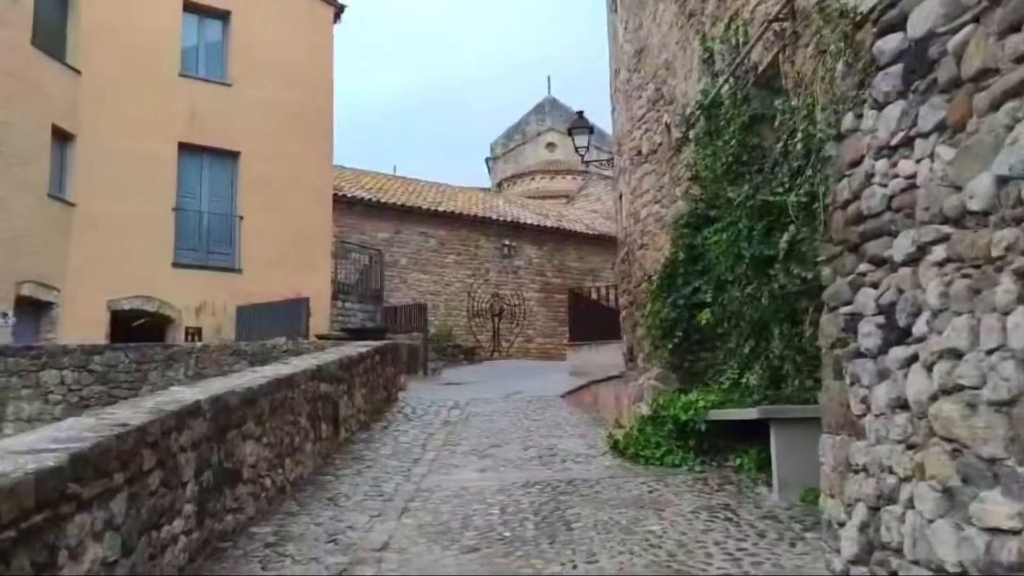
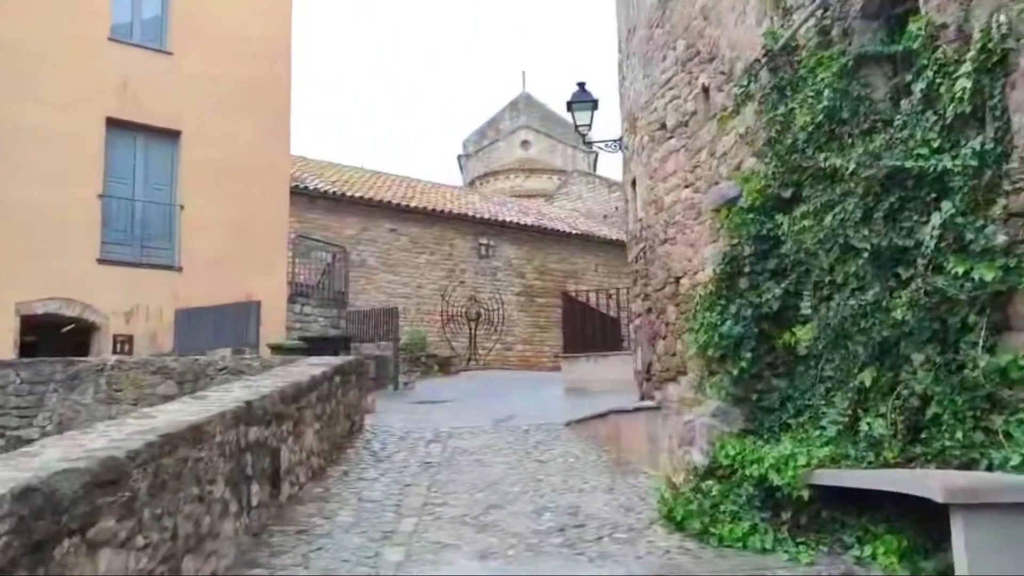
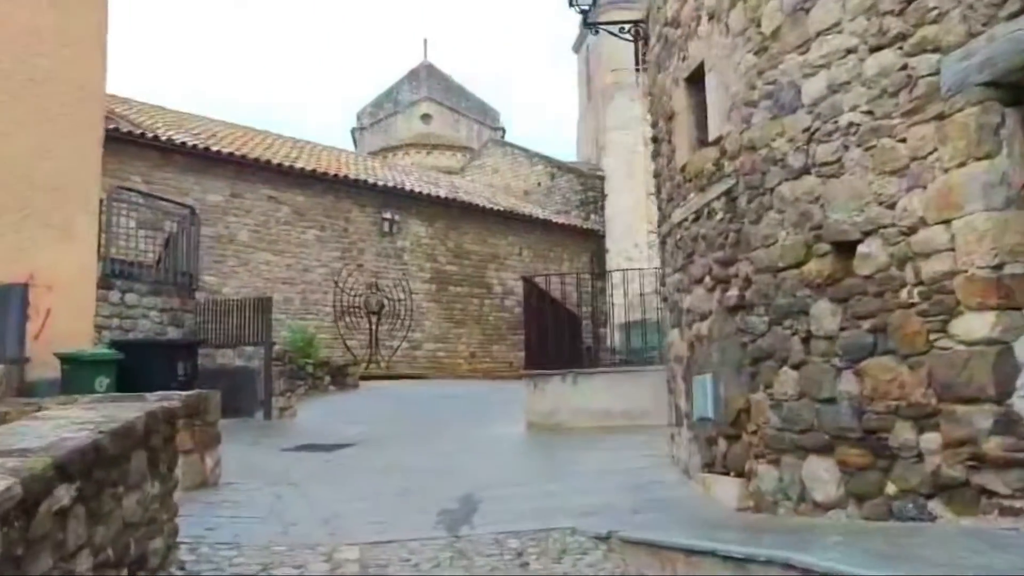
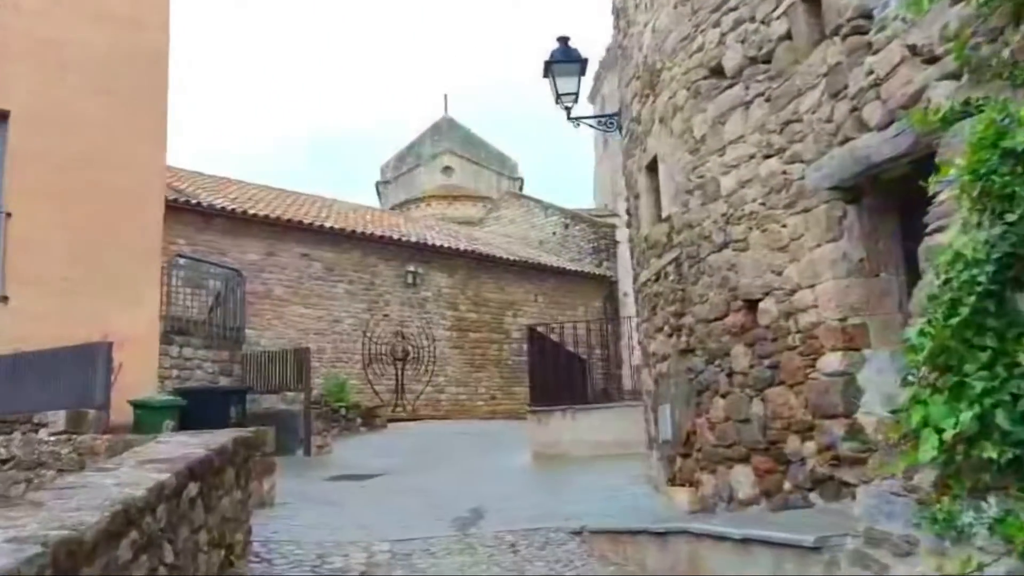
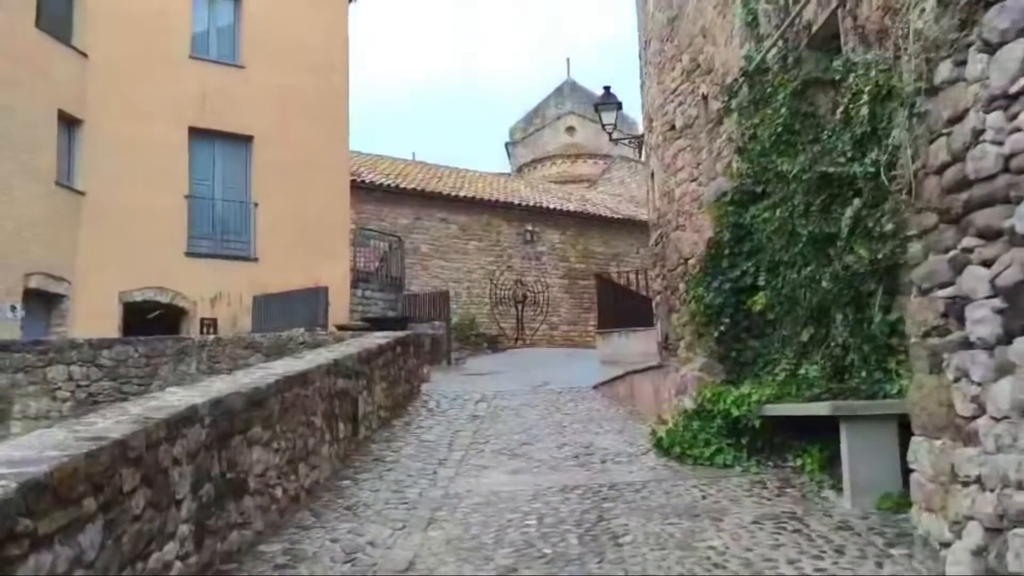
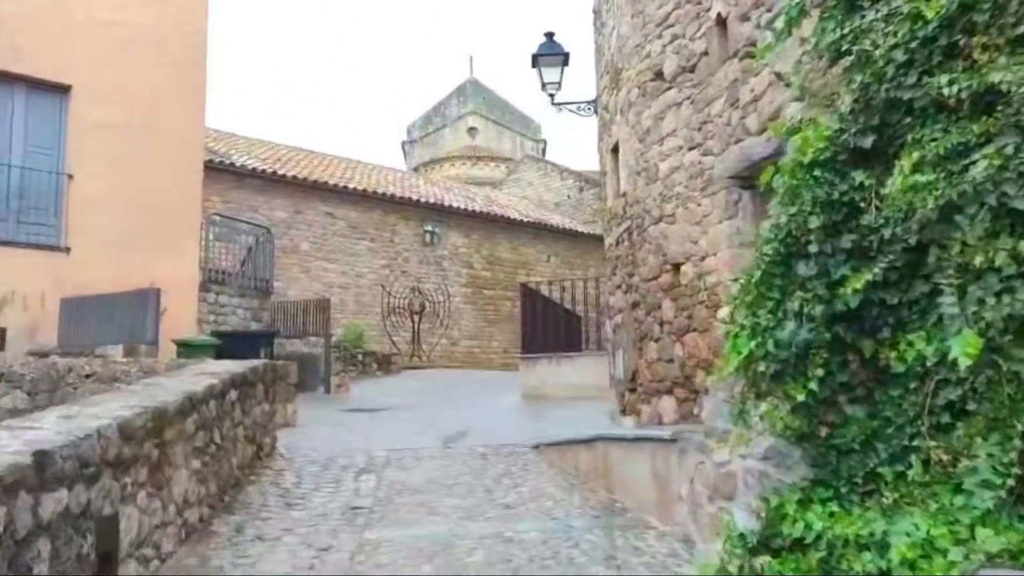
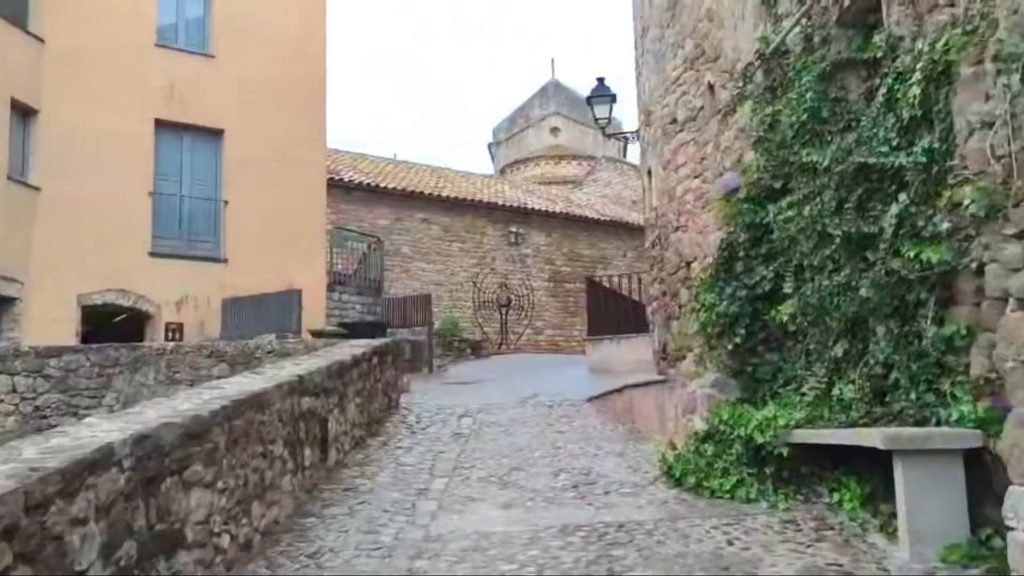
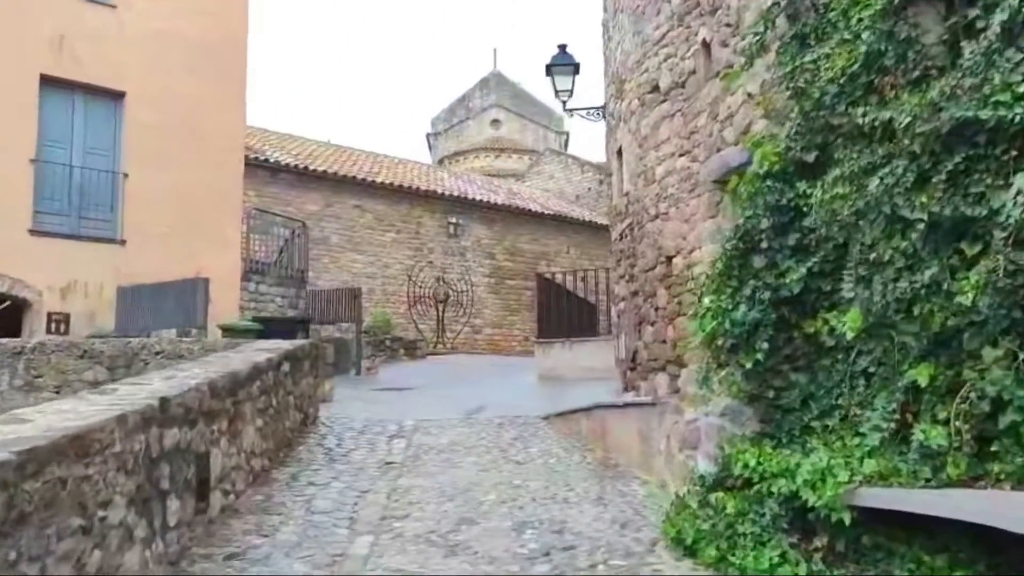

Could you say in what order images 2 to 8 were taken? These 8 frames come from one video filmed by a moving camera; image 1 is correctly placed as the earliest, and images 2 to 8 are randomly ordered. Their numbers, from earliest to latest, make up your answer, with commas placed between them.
5, 7, 2, 8, 6, 4, 3
